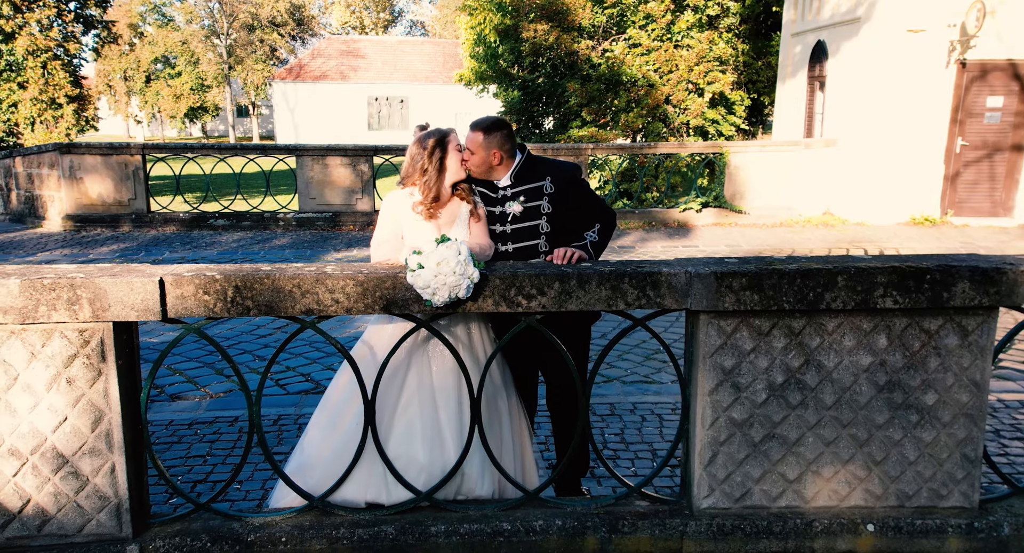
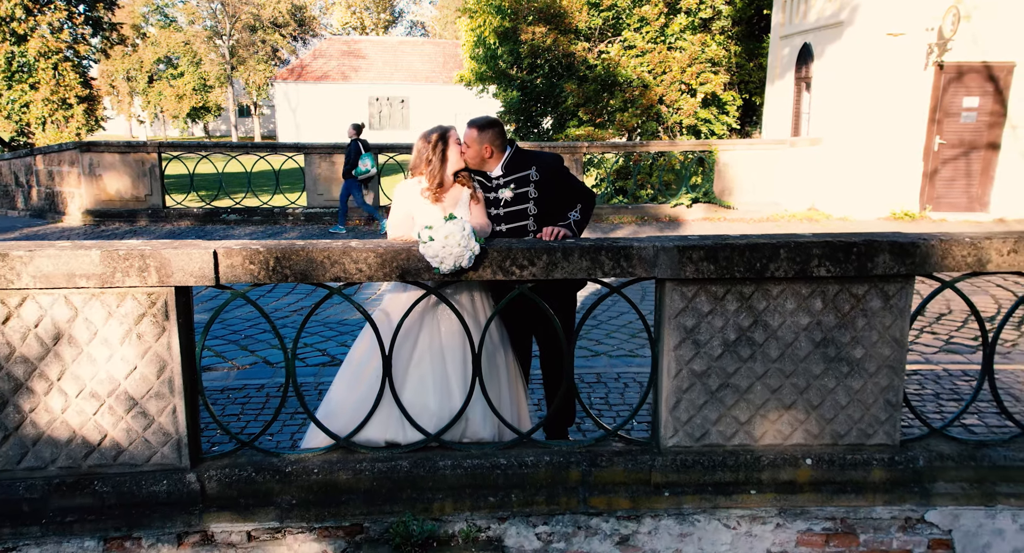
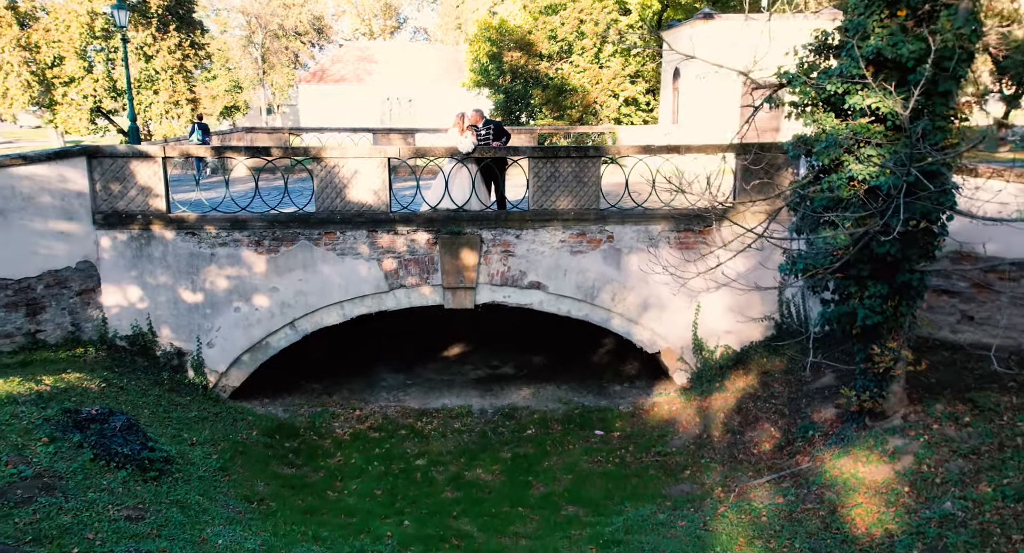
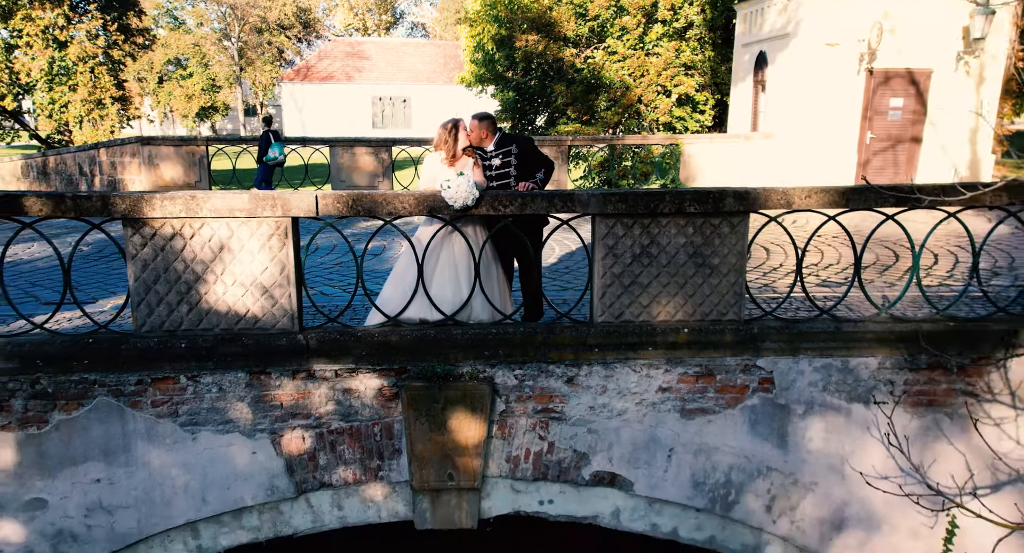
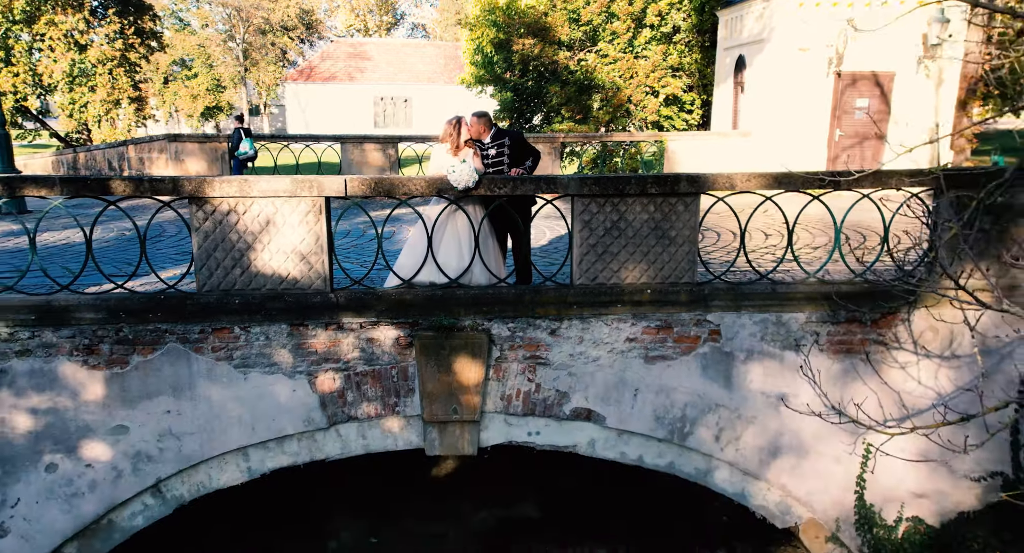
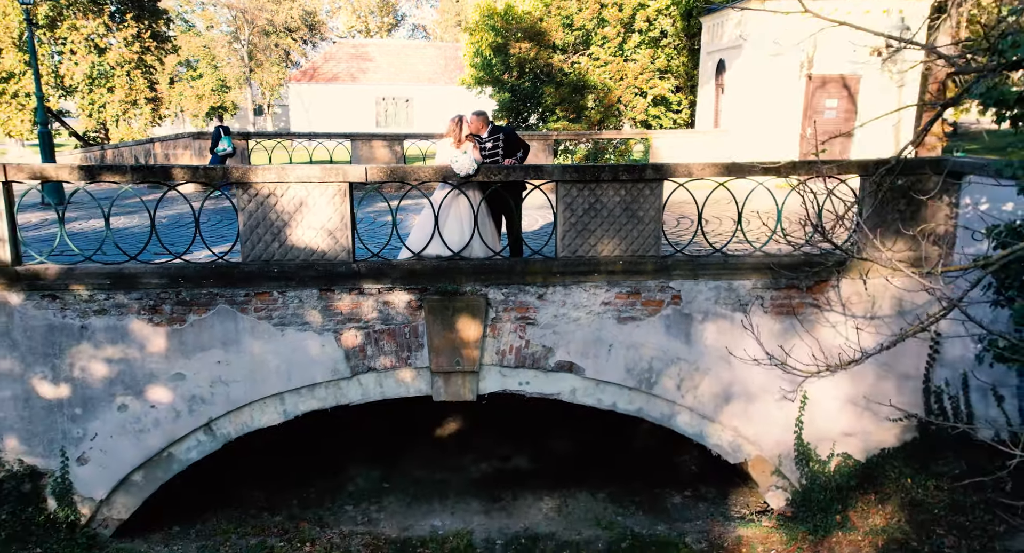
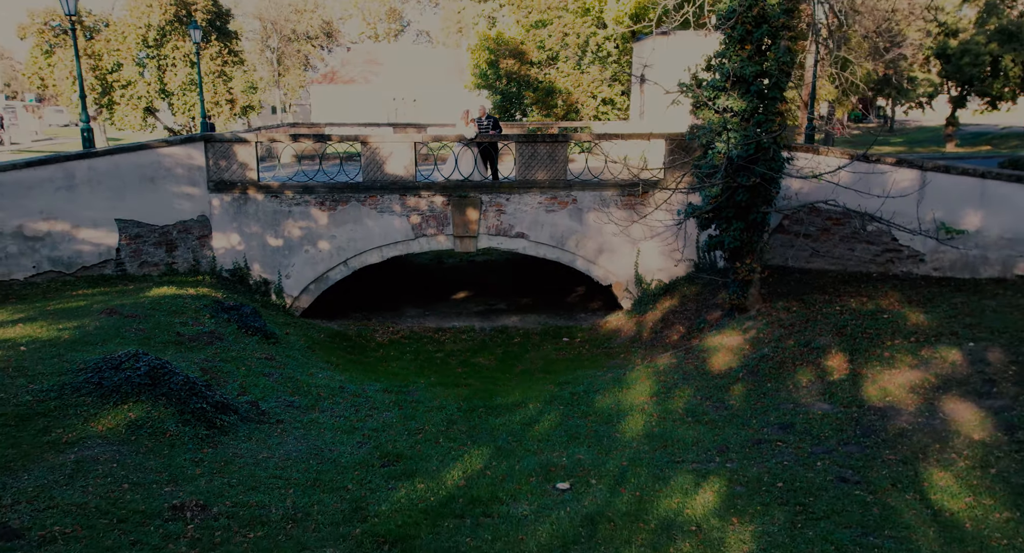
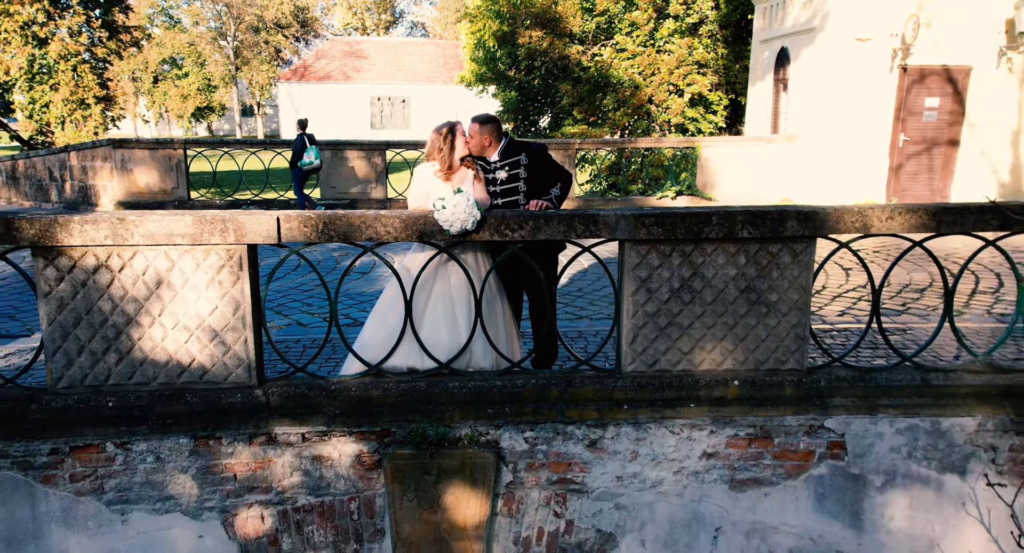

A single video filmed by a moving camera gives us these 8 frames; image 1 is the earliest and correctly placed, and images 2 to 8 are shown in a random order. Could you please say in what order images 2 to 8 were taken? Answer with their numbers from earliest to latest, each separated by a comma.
2, 8, 4, 5, 6, 3, 7
